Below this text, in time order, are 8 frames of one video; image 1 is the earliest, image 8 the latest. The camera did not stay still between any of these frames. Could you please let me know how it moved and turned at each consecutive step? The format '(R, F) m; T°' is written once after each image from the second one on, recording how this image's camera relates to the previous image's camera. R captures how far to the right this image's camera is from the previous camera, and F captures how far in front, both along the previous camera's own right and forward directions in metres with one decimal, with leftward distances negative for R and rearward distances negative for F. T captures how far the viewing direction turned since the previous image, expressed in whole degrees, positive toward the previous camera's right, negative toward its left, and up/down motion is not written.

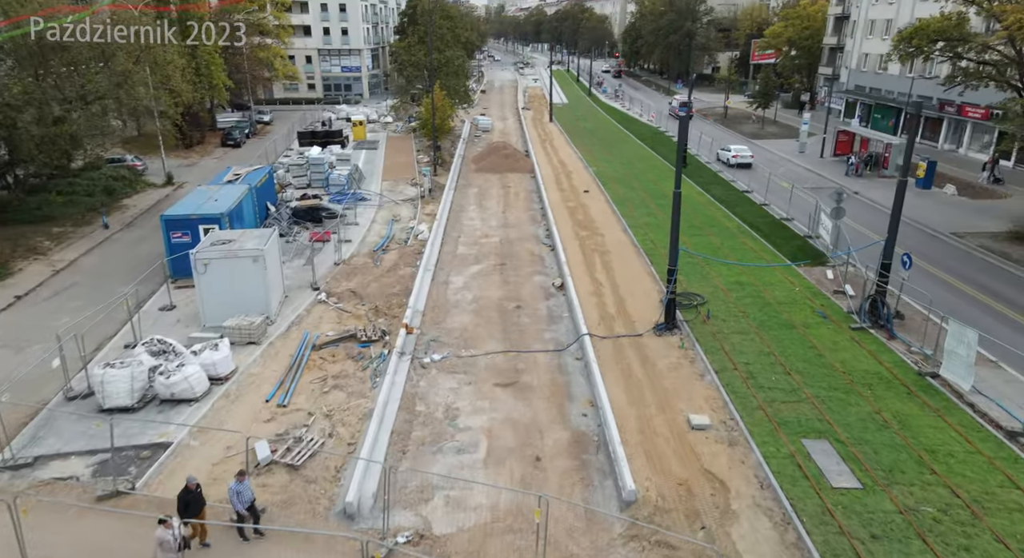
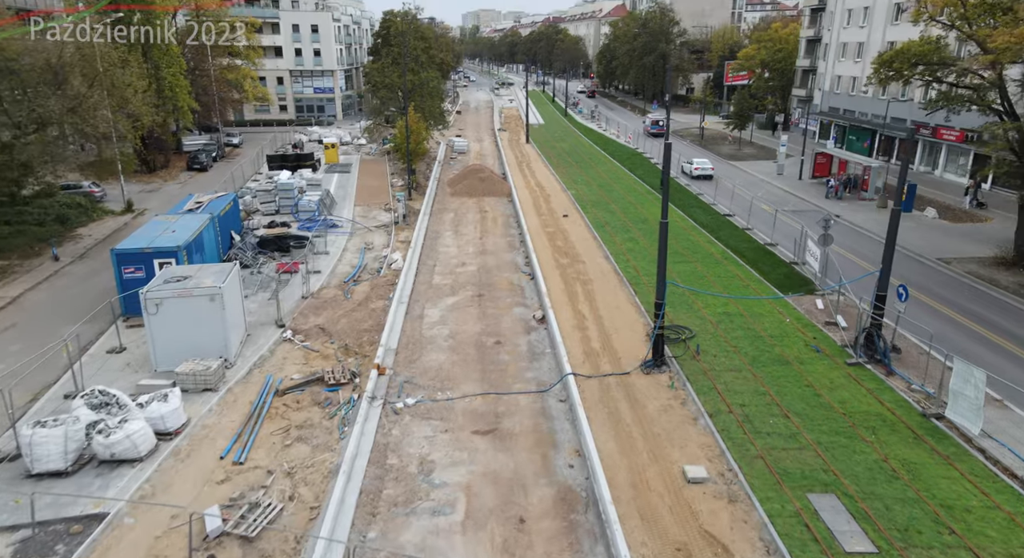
(0.0, +1.1) m; +2°
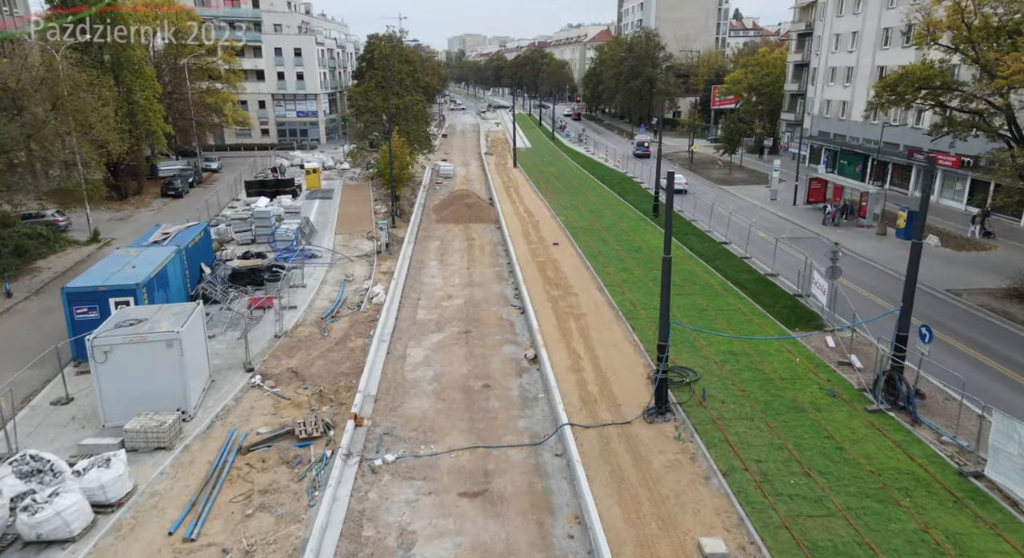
(-0.1, +1.5) m; +1°
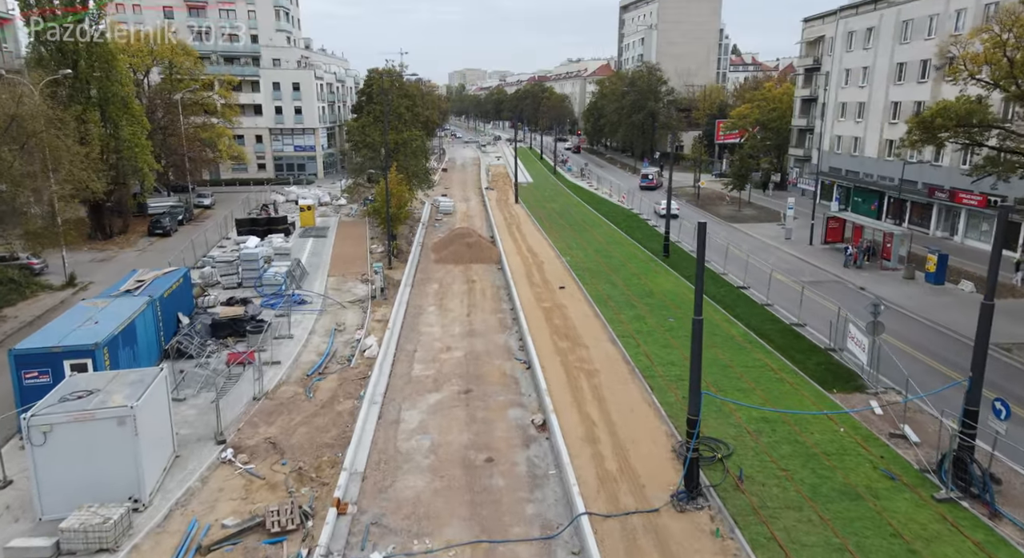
(-0.2, +2.0) m; 0°
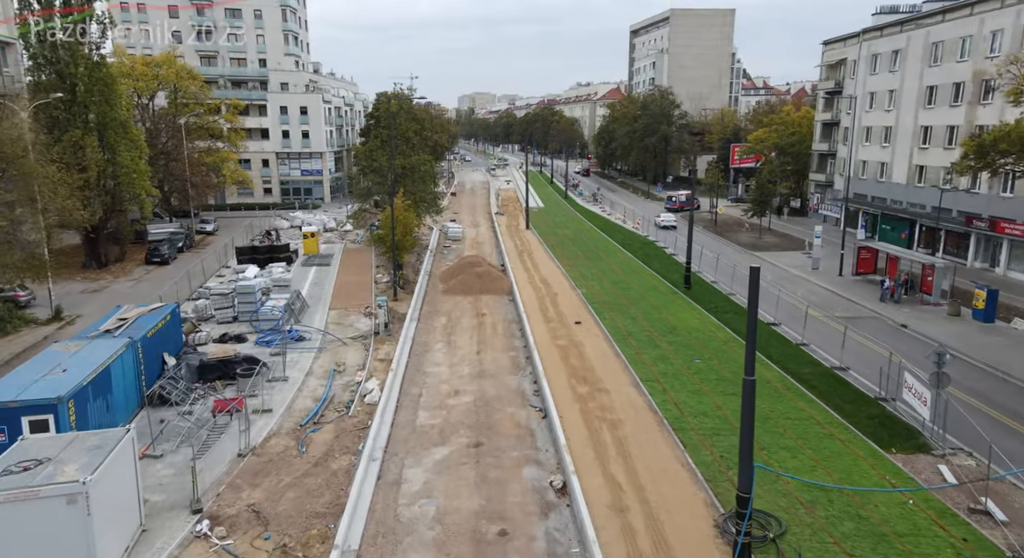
(-0.2, +2.0) m; -1°
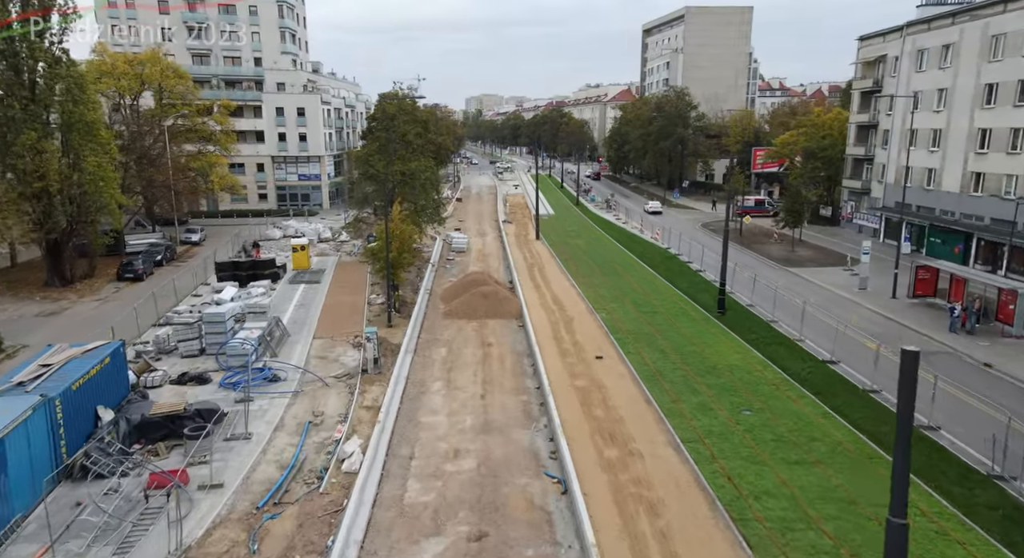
(-0.1, +4.1) m; -1°
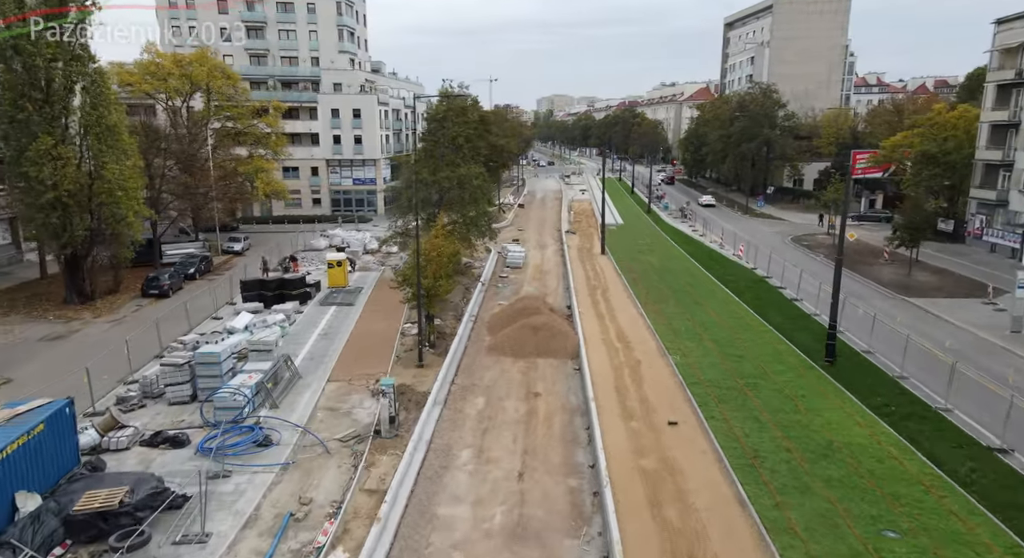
(+0.5, +5.1) m; -5°
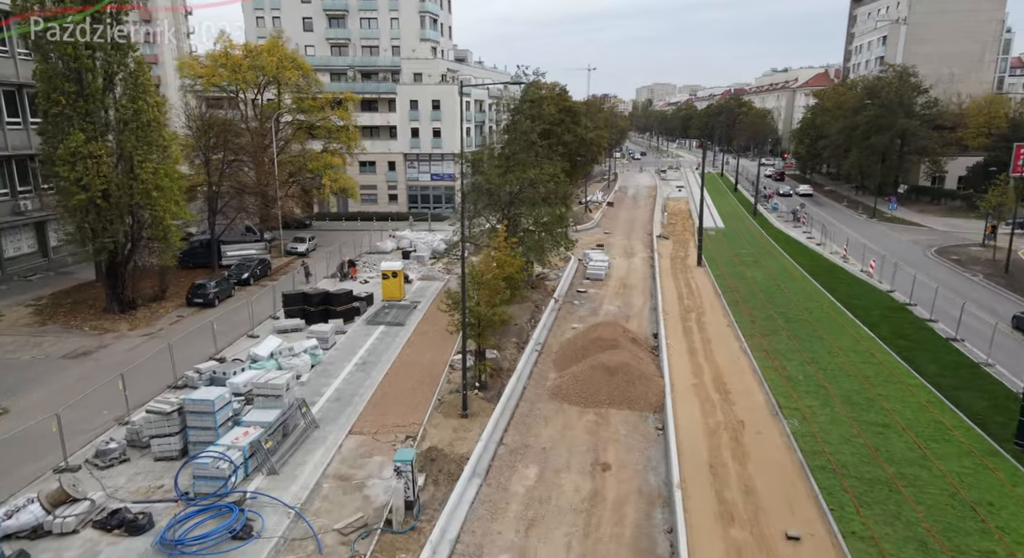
(+0.7, +5.1) m; -7°
